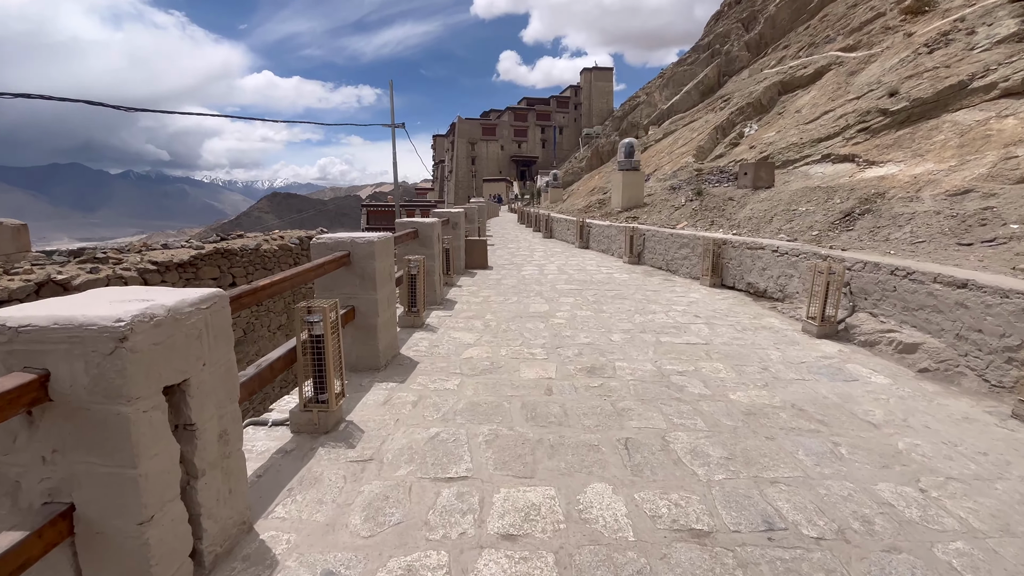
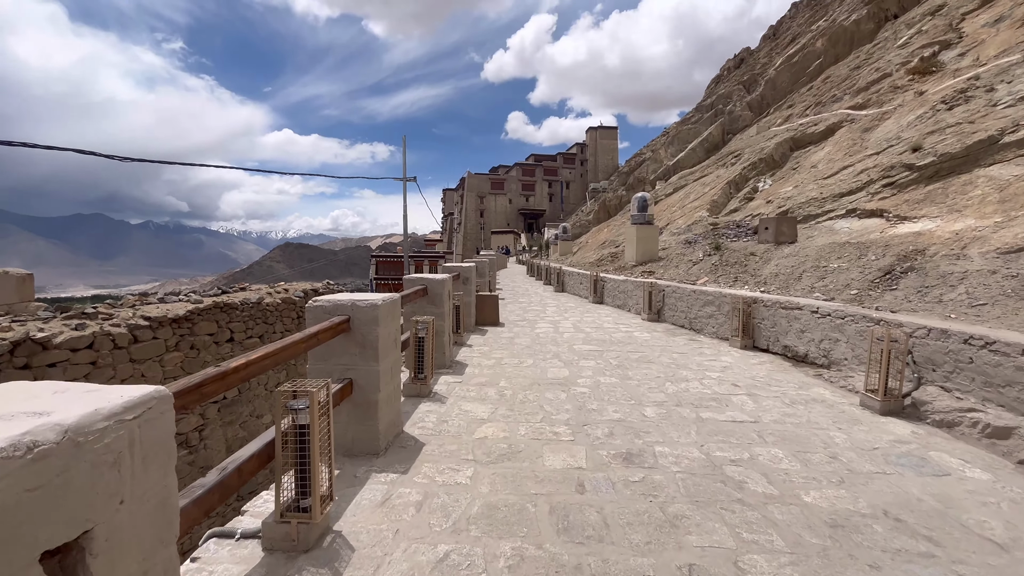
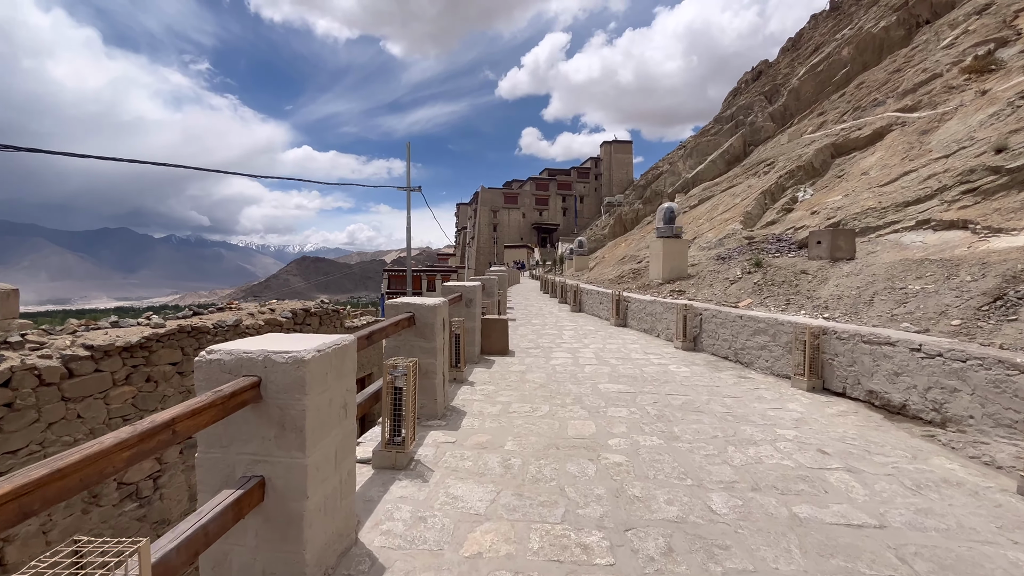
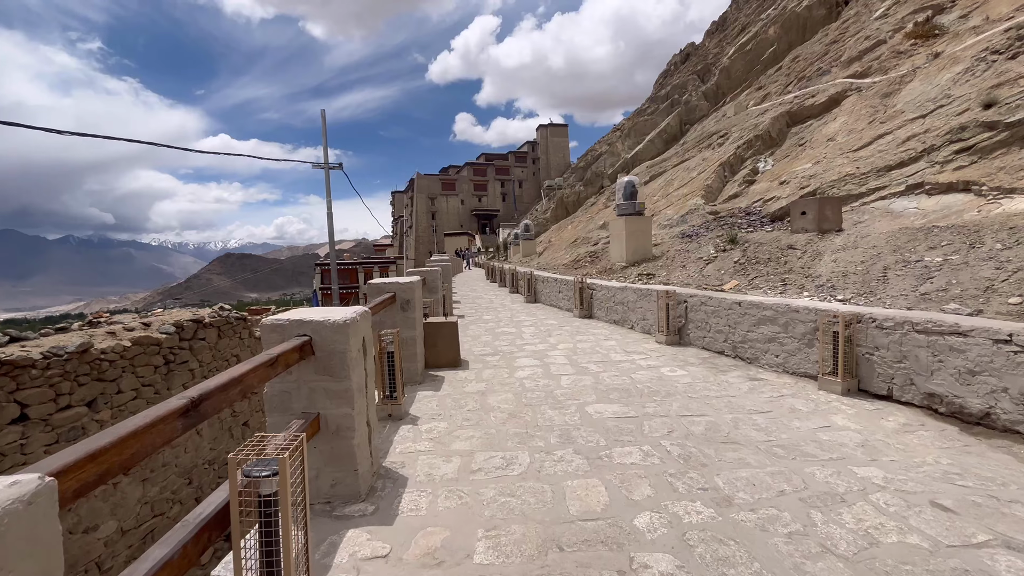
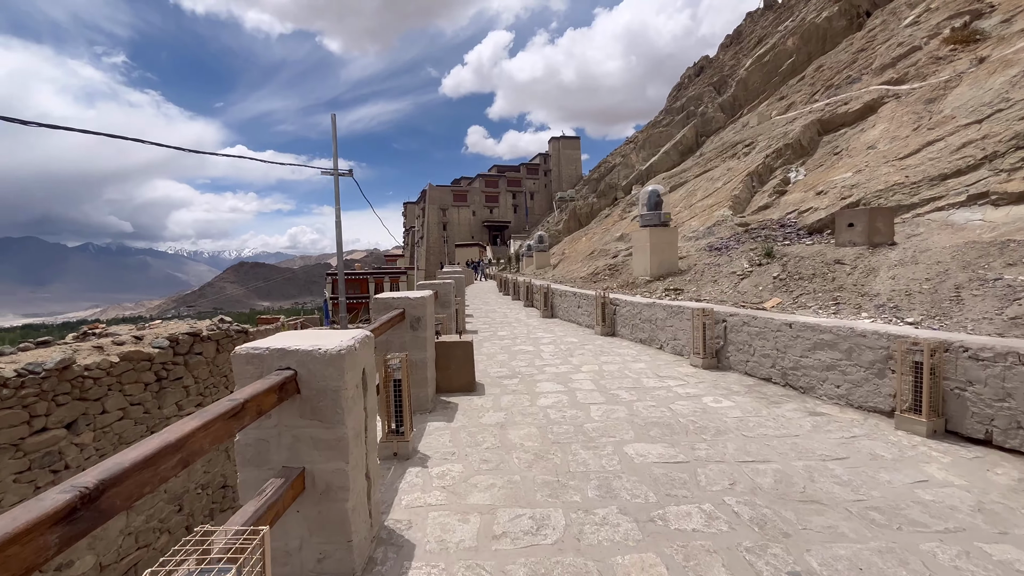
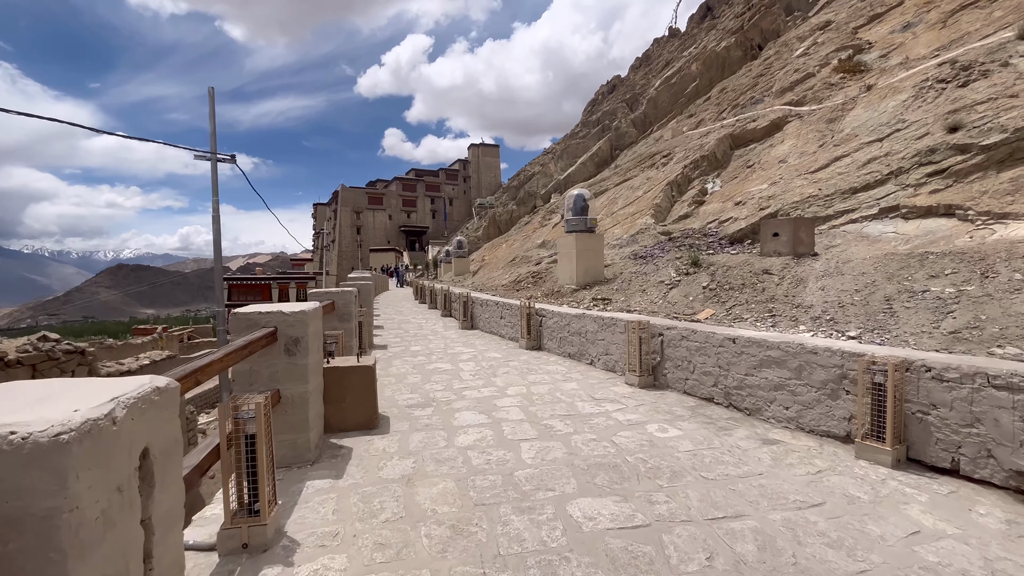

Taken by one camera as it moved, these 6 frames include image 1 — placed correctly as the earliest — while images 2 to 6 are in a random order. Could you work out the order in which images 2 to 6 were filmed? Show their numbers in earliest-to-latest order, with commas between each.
2, 3, 4, 5, 6
